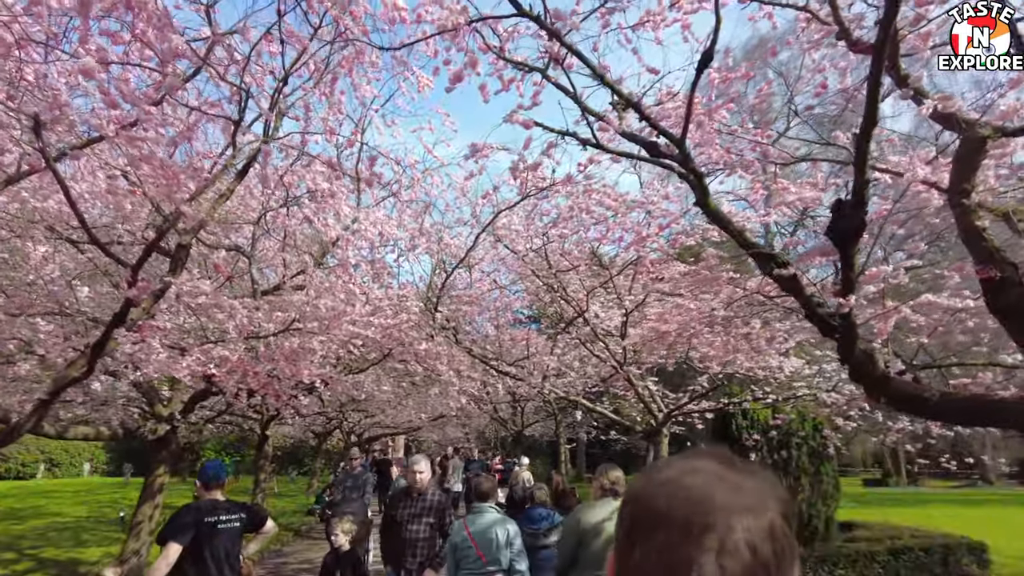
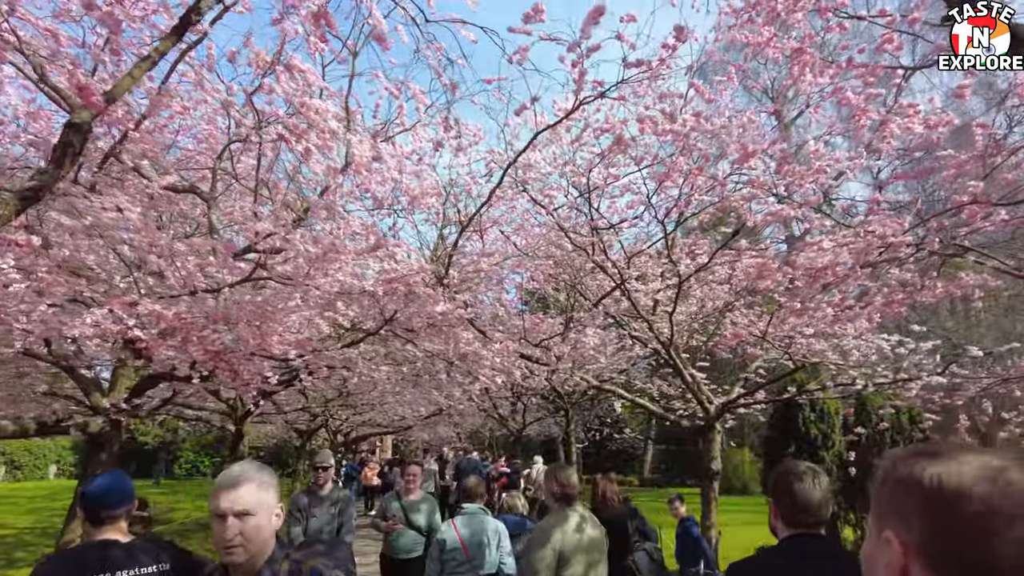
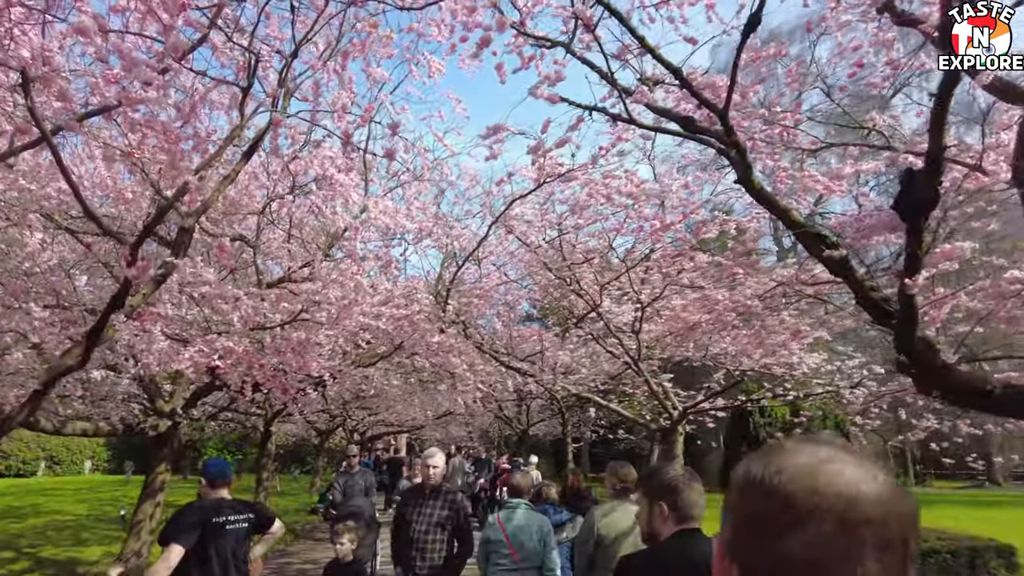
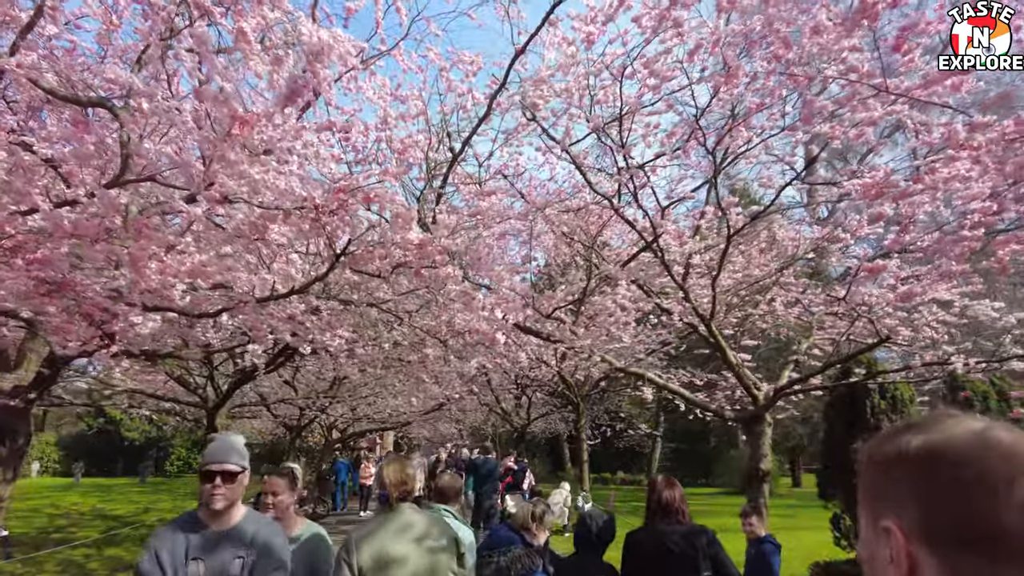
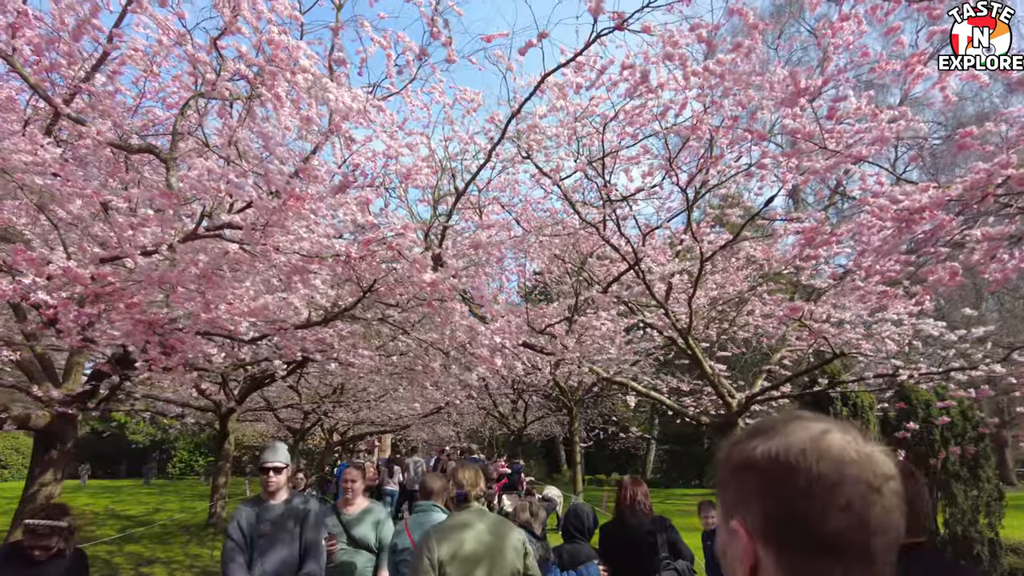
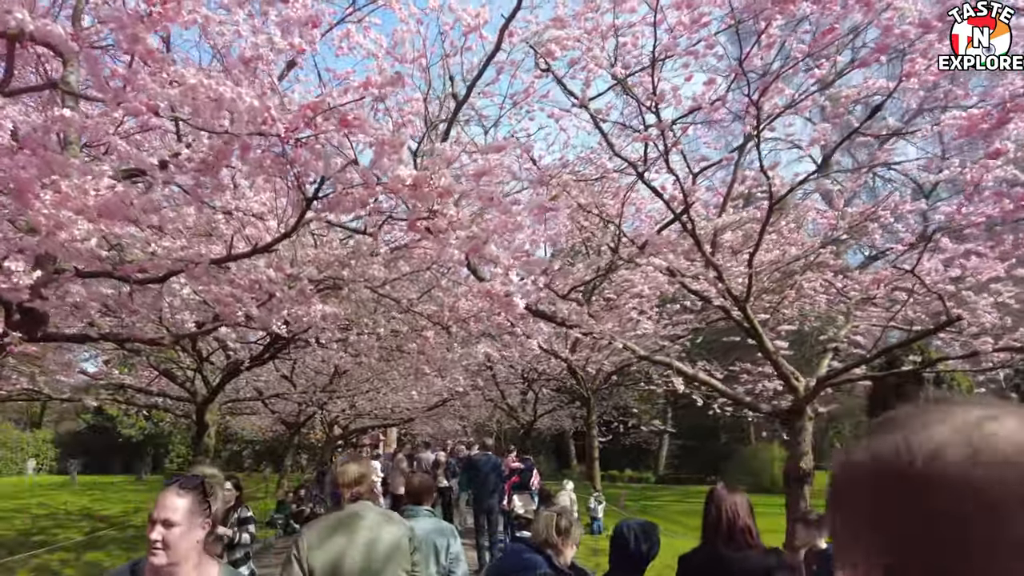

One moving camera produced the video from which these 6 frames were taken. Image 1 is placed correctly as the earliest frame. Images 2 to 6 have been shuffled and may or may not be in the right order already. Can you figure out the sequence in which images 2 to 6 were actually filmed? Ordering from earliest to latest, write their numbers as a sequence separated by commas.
3, 2, 5, 4, 6
